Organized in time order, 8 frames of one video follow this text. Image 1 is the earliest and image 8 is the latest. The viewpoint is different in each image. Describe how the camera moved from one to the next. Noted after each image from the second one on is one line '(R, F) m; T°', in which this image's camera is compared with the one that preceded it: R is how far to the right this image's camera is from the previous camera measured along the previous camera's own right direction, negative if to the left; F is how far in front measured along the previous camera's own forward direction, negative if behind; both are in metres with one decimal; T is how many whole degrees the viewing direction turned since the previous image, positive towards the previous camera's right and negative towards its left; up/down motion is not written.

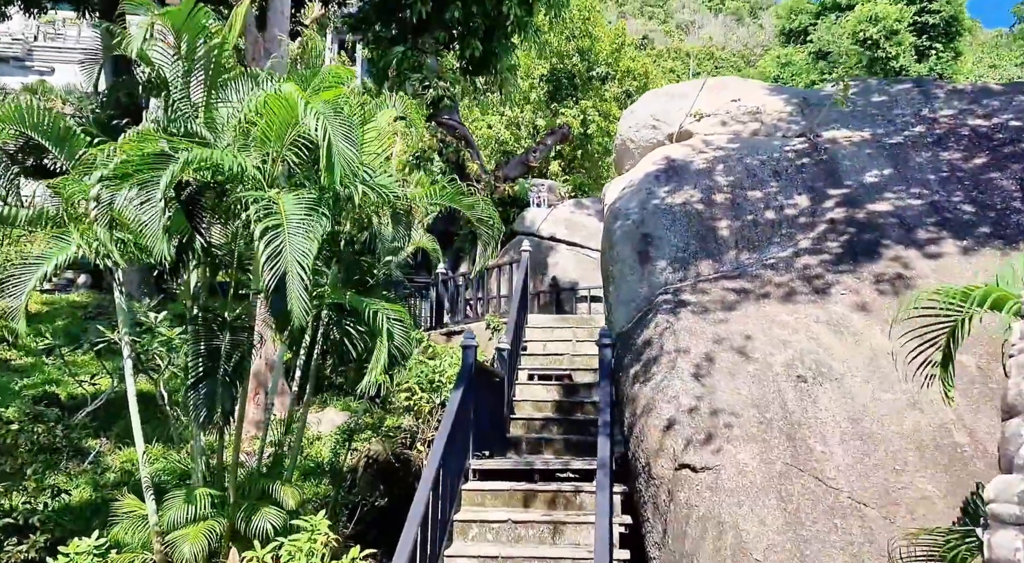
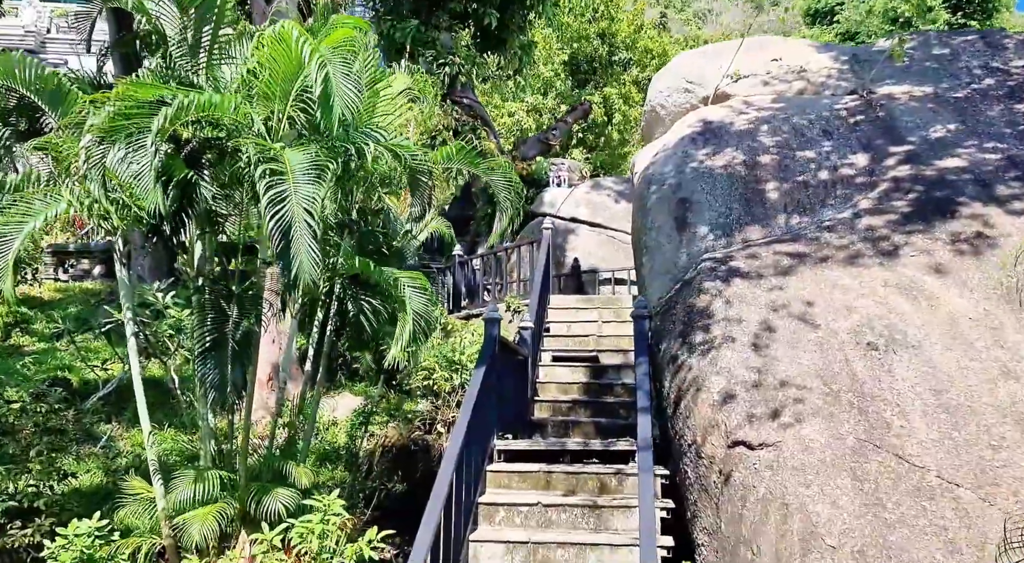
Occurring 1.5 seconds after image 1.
(-0.1, +0.6) m; -1°
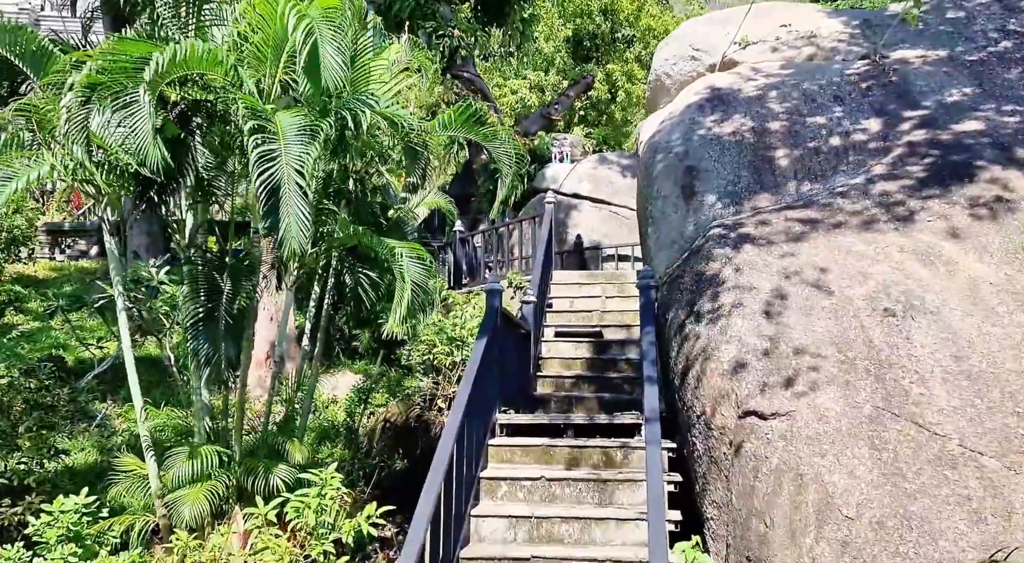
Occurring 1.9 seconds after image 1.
(0.0, +0.2) m; 0°
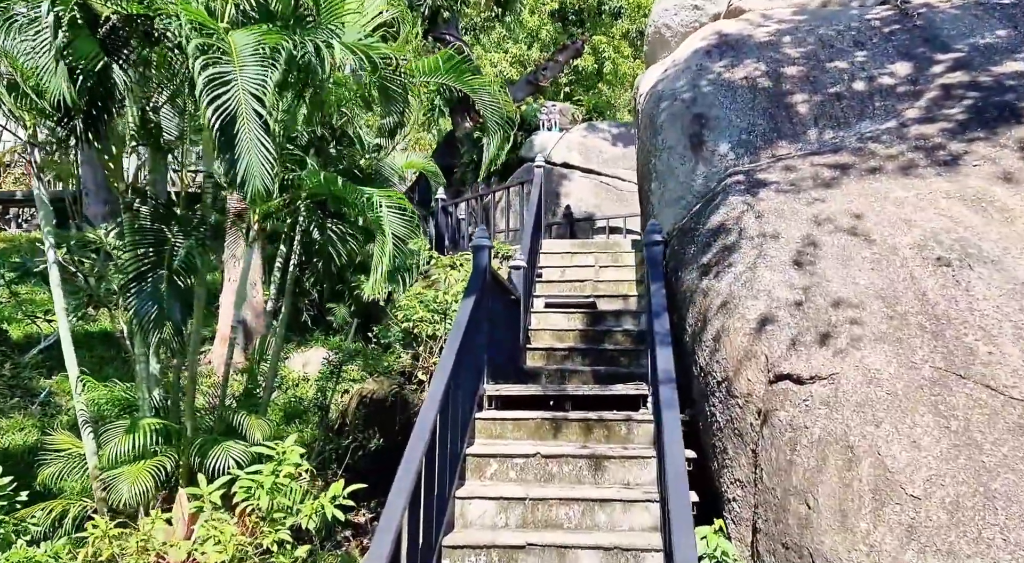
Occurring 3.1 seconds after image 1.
(-0.1, +0.7) m; +1°
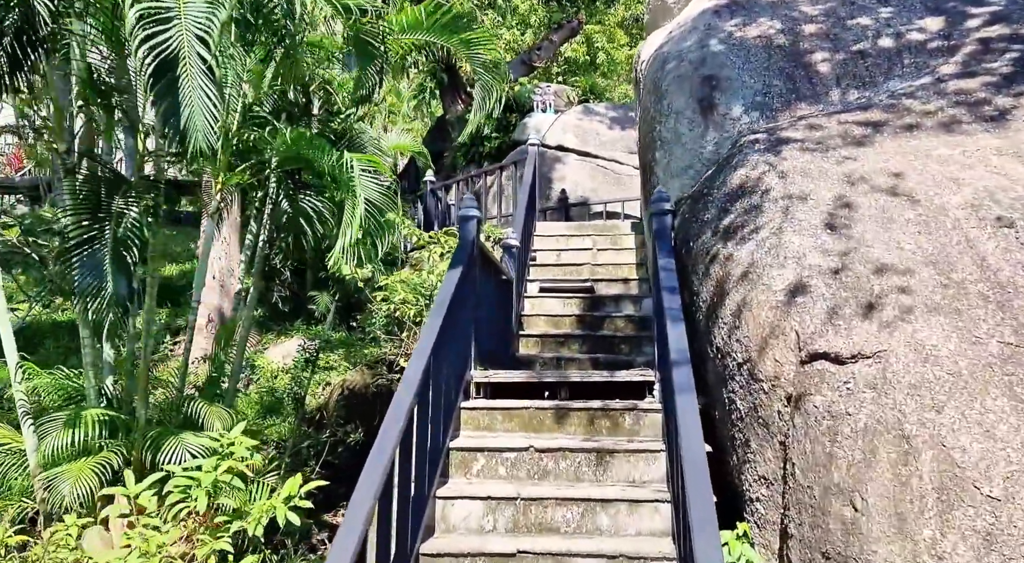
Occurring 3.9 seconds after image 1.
(0.0, +0.6) m; 0°
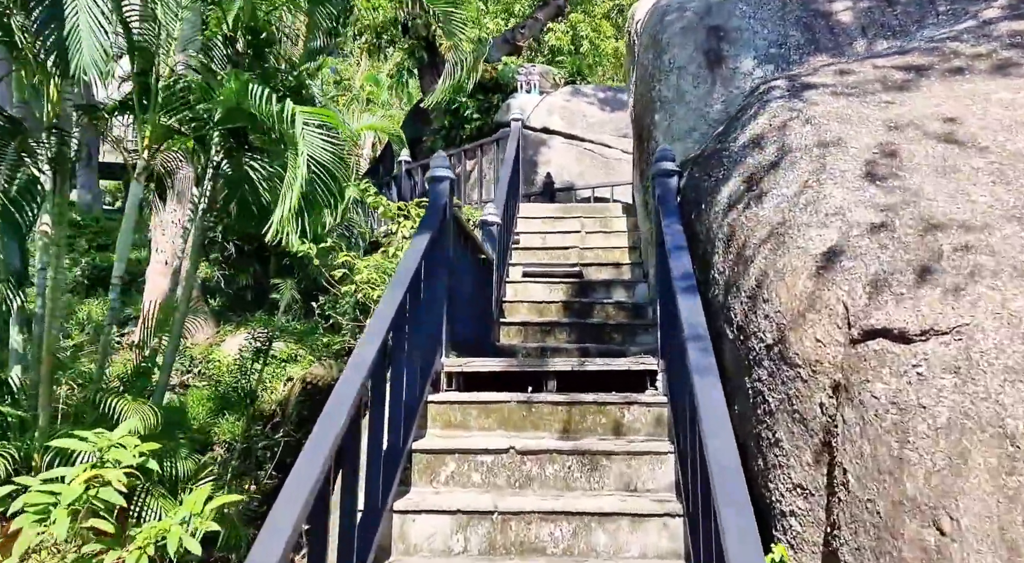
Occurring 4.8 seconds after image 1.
(0.0, +0.8) m; +1°
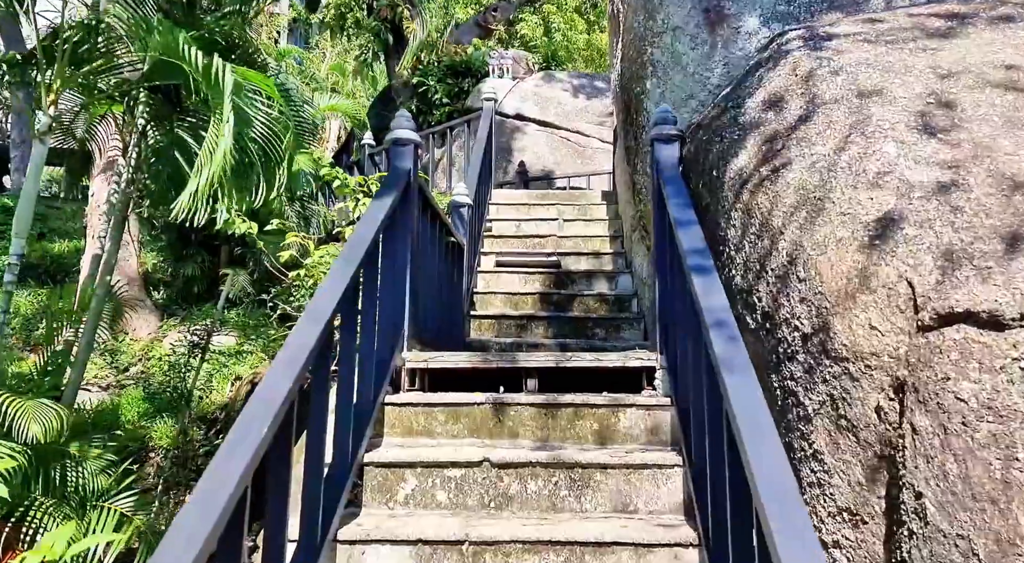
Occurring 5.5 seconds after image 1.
(0.0, +0.6) m; +2°
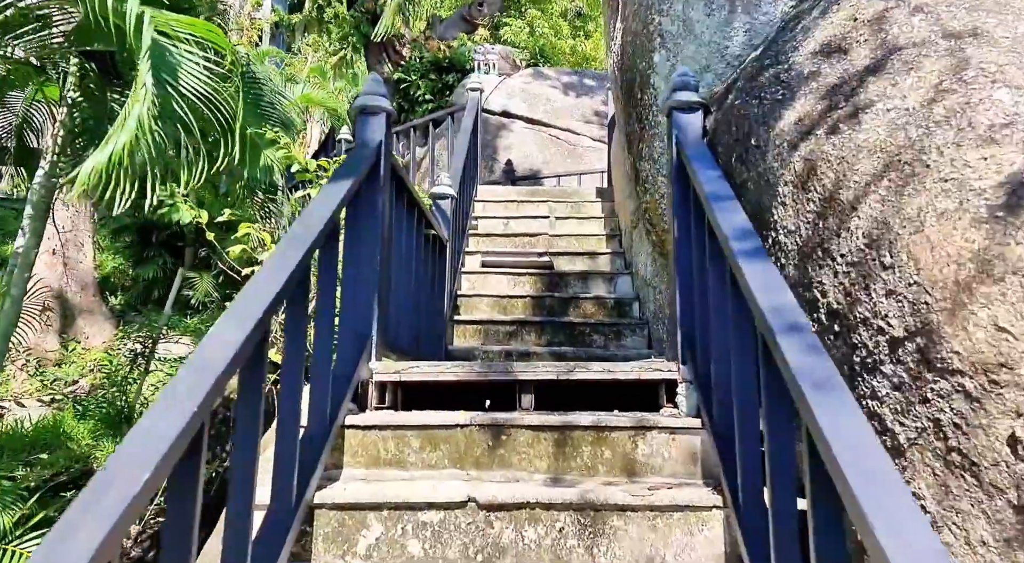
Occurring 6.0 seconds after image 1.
(0.0, +0.6) m; +1°
